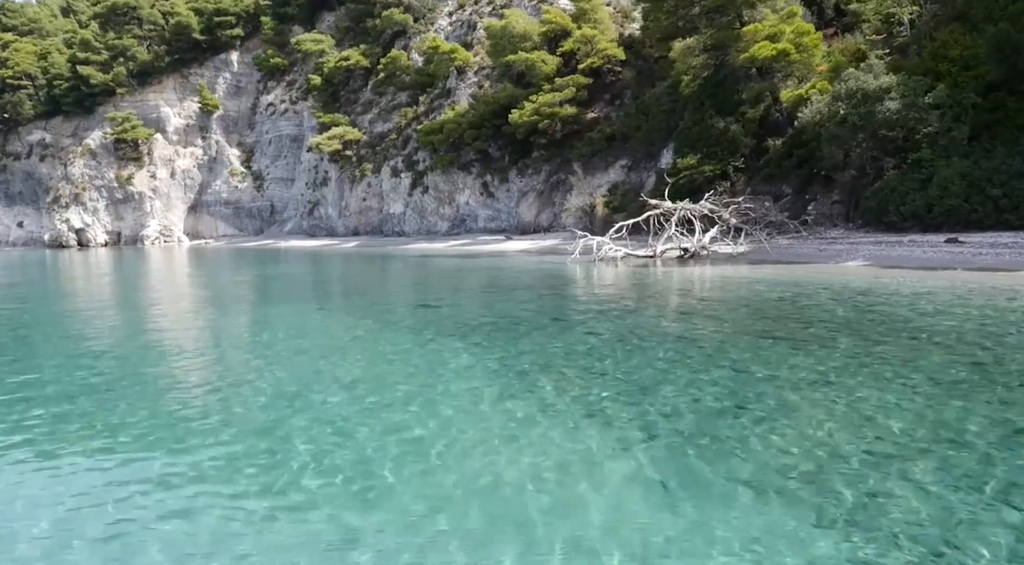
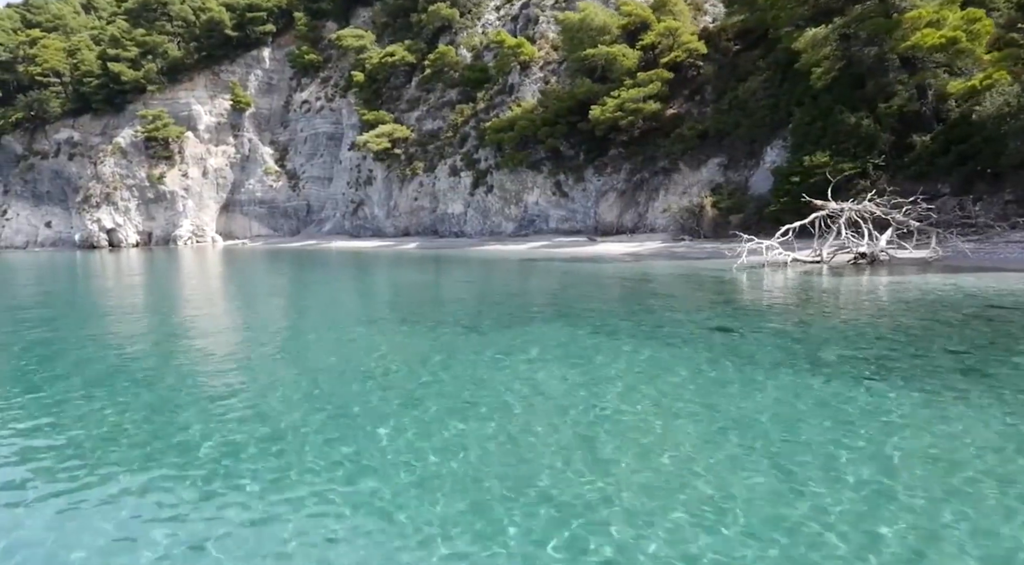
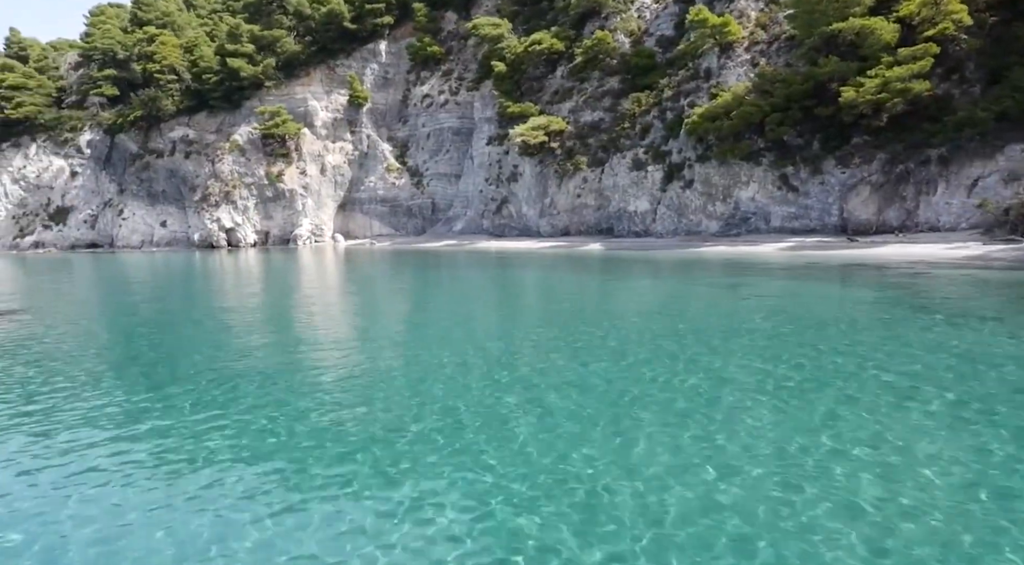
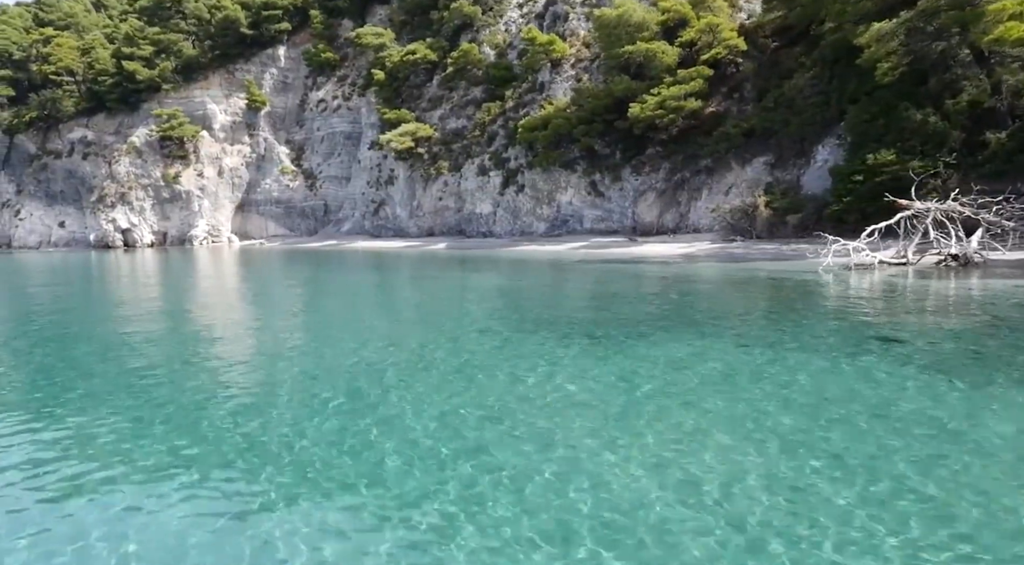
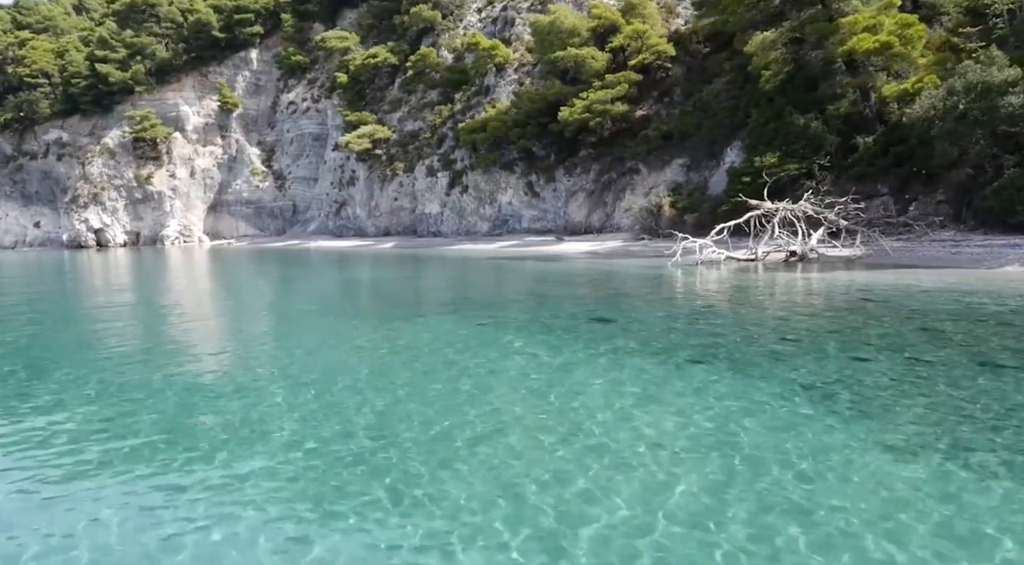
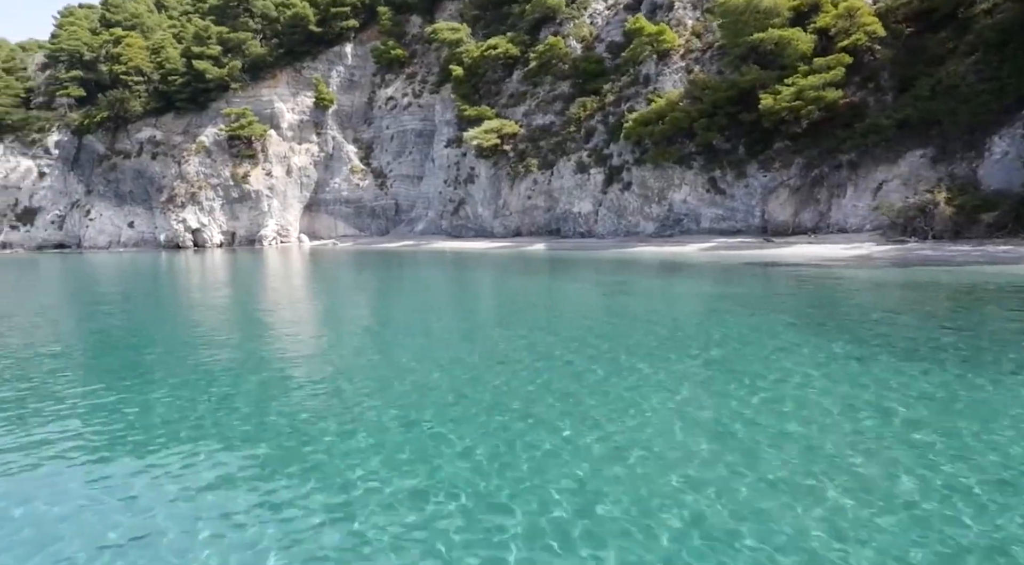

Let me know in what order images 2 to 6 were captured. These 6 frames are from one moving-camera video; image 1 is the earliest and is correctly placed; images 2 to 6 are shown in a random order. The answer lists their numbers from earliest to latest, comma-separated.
5, 2, 4, 6, 3
